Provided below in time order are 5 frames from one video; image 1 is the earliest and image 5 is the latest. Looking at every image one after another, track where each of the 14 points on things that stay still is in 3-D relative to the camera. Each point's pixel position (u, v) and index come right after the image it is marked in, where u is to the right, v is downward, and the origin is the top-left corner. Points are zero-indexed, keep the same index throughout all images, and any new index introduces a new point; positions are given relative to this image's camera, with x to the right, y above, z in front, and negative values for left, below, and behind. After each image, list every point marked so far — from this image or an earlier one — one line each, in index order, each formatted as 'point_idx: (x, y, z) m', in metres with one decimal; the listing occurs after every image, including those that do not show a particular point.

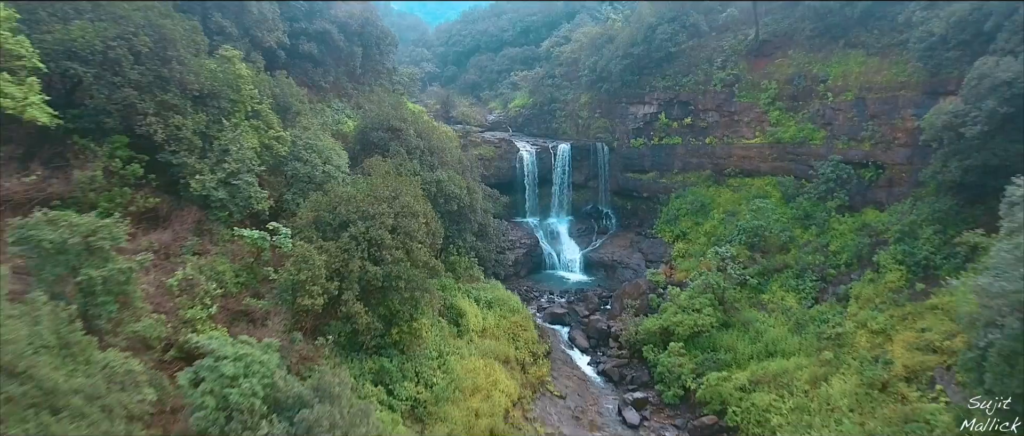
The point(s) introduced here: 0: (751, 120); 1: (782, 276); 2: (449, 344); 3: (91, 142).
0: (+8.9, +3.7, +19.8) m
1: (+7.7, -1.6, +15.2) m
2: (-1.4, -2.8, +11.8) m
3: (-7.1, +1.3, +8.9) m
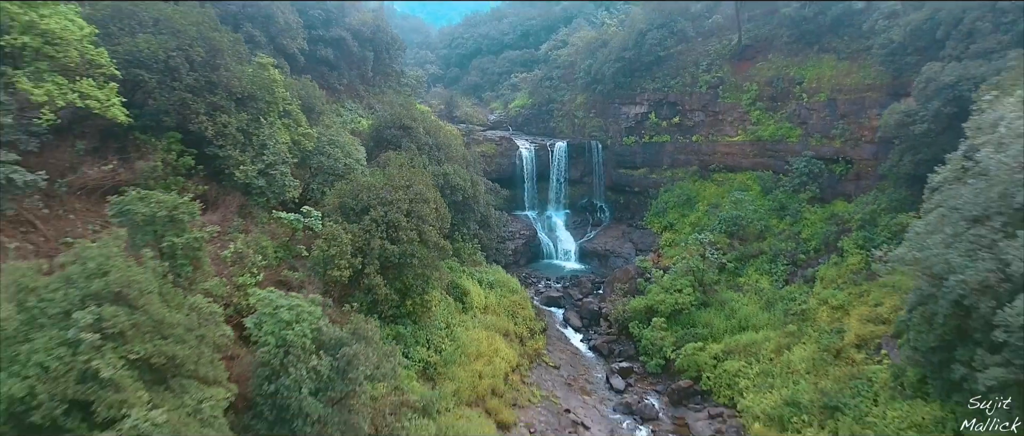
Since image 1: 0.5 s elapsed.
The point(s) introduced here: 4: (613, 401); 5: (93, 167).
0: (+8.9, +4.0, +21.3) m
1: (+7.7, -1.3, +16.7) m
2: (-1.4, -2.5, +13.4) m
3: (-7.2, +1.6, +10.5) m
4: (+2.6, -4.6, +13.5) m
5: (-7.5, +0.9, +9.6) m
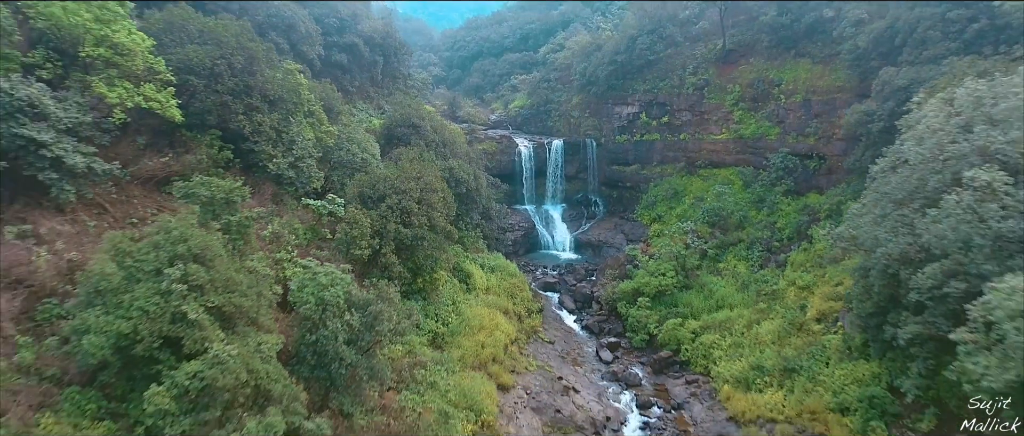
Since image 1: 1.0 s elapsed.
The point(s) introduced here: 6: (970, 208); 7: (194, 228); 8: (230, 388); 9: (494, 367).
0: (+8.9, +4.3, +22.9) m
1: (+7.7, -1.0, +18.3) m
2: (-1.4, -2.2, +14.9) m
3: (-7.2, +1.9, +12.1) m
4: (+2.5, -4.3, +15.1) m
5: (-7.6, +1.2, +11.2) m
6: (+7.2, +0.2, +8.5) m
7: (-5.1, -0.1, +8.8) m
8: (-3.8, -2.2, +7.2) m
9: (-0.4, -3.7, +13.1) m
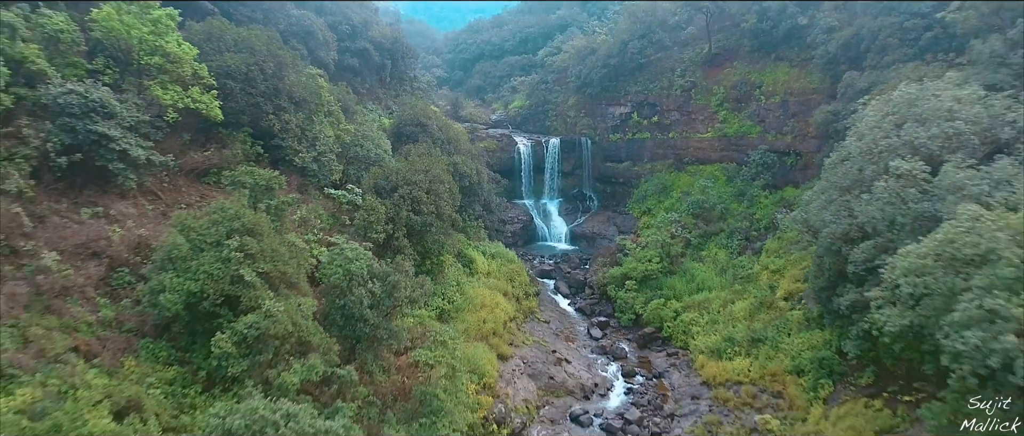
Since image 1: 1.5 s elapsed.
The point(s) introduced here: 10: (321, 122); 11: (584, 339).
0: (+8.9, +4.6, +24.5) m
1: (+7.7, -0.7, +19.9) m
2: (-1.5, -1.9, +16.5) m
3: (-7.2, +2.2, +13.7) m
4: (+2.5, -4.0, +16.7) m
5: (-7.6, +1.6, +12.8) m
6: (+7.2, +0.5, +10.1) m
7: (-5.1, +0.2, +10.4) m
8: (-3.8, -1.9, +8.8) m
9: (-0.5, -3.3, +14.7) m
10: (-5.6, +2.8, +15.5) m
11: (+2.3, -3.9, +17.0) m
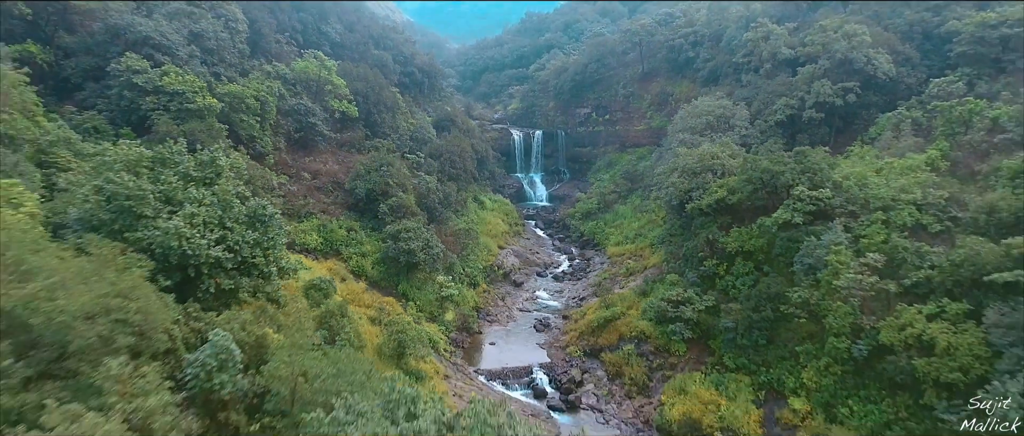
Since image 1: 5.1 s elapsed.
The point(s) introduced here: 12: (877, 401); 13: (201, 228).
0: (+8.6, +7.0, +36.4) m
1: (+7.4, +1.7, +31.8) m
2: (-1.8, +0.5, +28.5) m
3: (-7.6, +4.6, +25.7) m
4: (+2.2, -1.6, +28.6) m
5: (-7.9, +3.9, +24.8) m
6: (+6.9, +2.9, +21.9) m
7: (-5.5, +2.5, +22.4) m
8: (-4.2, +0.5, +20.8) m
9: (-0.8, -1.0, +26.6) m
10: (-5.9, +5.2, +27.5) m
11: (+2.0, -1.5, +28.9) m
12: (+8.2, -4.1, +11.8) m
13: (-5.6, -0.2, +9.7) m
